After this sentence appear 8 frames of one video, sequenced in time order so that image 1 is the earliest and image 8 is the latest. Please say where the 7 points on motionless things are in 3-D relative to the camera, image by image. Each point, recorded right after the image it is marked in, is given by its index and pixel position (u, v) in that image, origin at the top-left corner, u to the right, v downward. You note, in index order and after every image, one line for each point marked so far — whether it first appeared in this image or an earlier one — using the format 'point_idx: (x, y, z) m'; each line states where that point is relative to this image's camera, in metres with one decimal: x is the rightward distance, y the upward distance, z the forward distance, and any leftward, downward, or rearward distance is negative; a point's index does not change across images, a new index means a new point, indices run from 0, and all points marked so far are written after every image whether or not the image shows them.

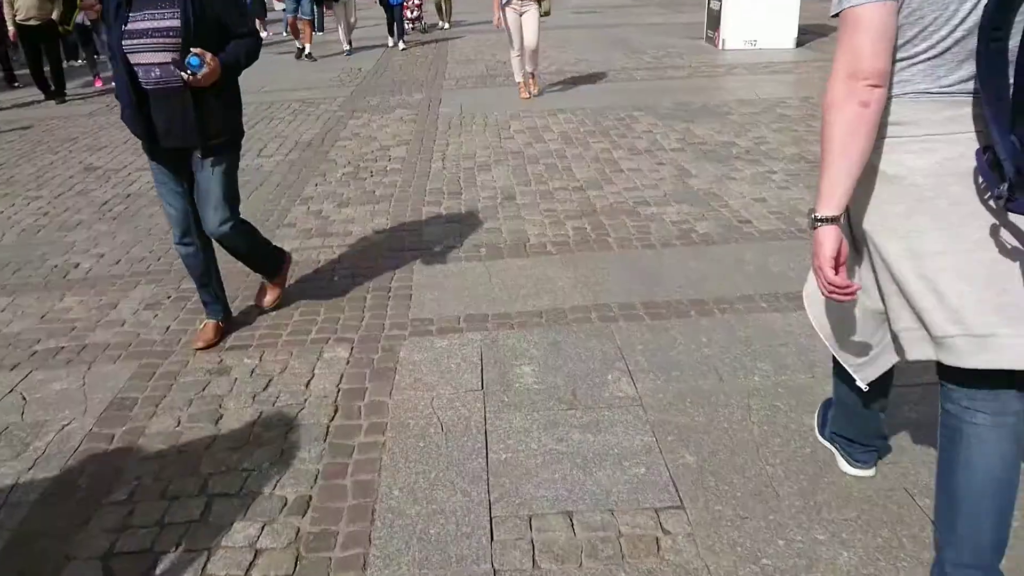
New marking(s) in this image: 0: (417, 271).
0: (-0.5, +0.1, +4.2) m
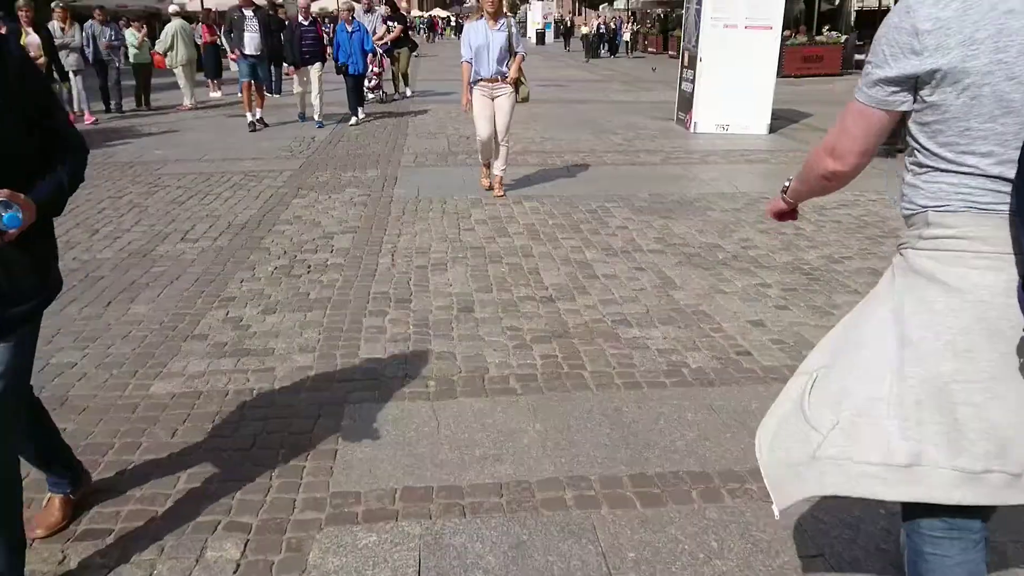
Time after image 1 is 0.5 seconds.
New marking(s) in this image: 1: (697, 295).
0: (-0.7, -0.5, +3.4) m
1: (+1.1, 0.0, +4.9) m
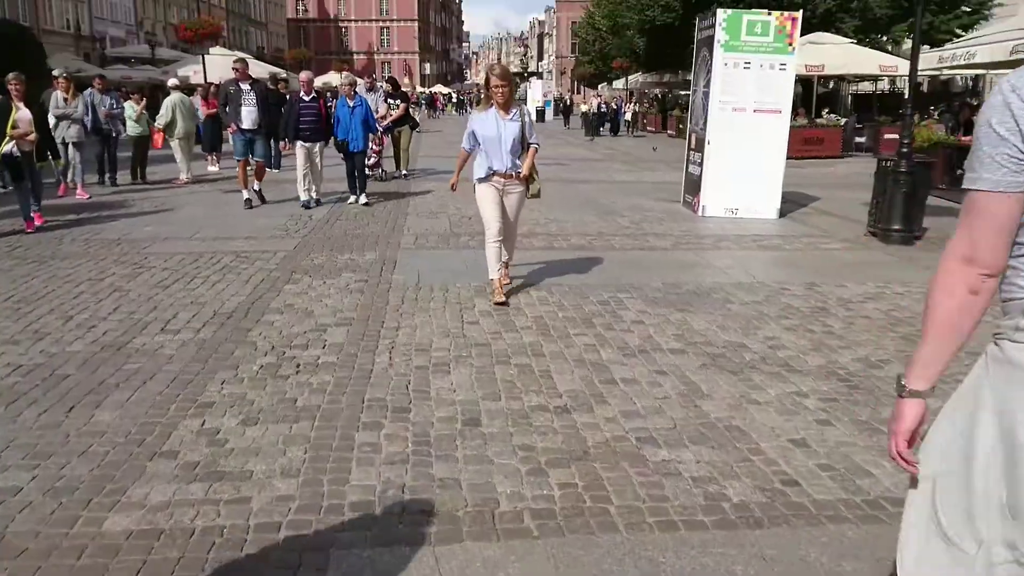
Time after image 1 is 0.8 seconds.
0: (-0.6, -1.0, +2.8) m
1: (+1.2, -0.6, +4.4) m
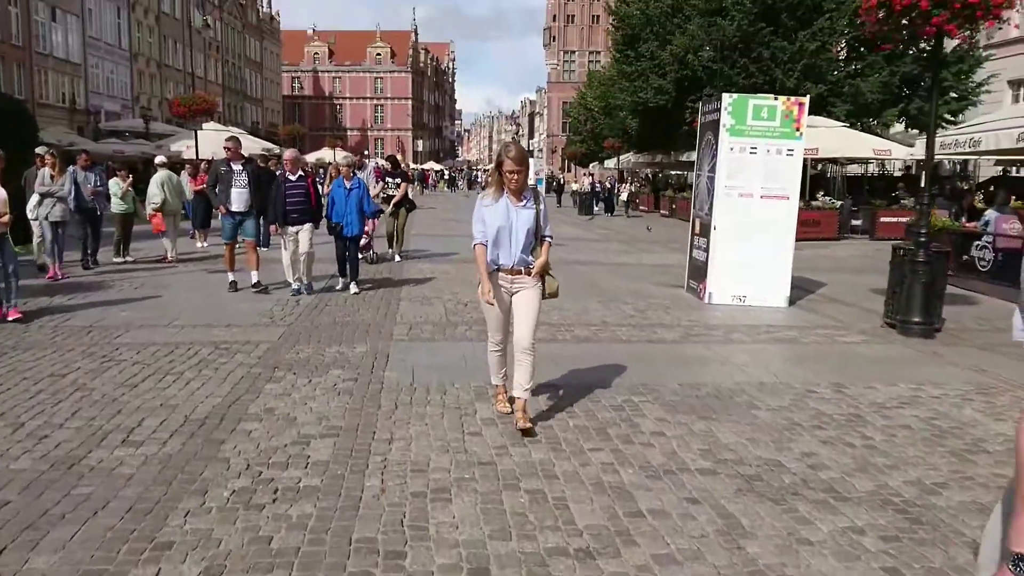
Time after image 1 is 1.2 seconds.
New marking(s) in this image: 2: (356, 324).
0: (-0.5, -1.4, +2.1) m
1: (+1.2, -1.2, +3.8) m
2: (-1.6, -0.4, +8.6) m
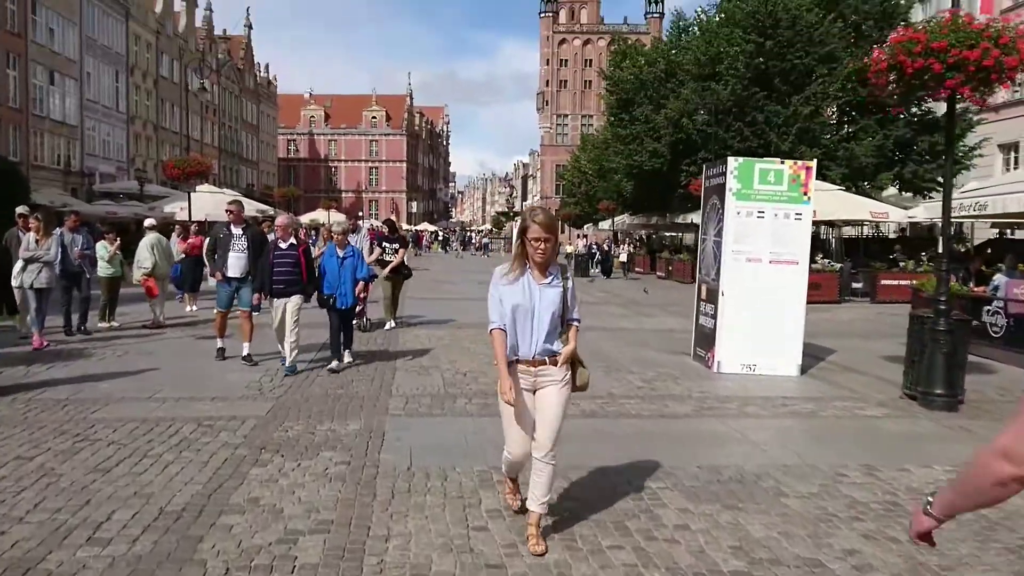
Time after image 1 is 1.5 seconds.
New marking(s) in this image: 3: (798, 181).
0: (-0.5, -1.6, +1.6) m
1: (+1.3, -1.5, +3.2) m
2: (-1.6, -1.1, +8.1) m
3: (+3.6, +1.4, +10.3) m
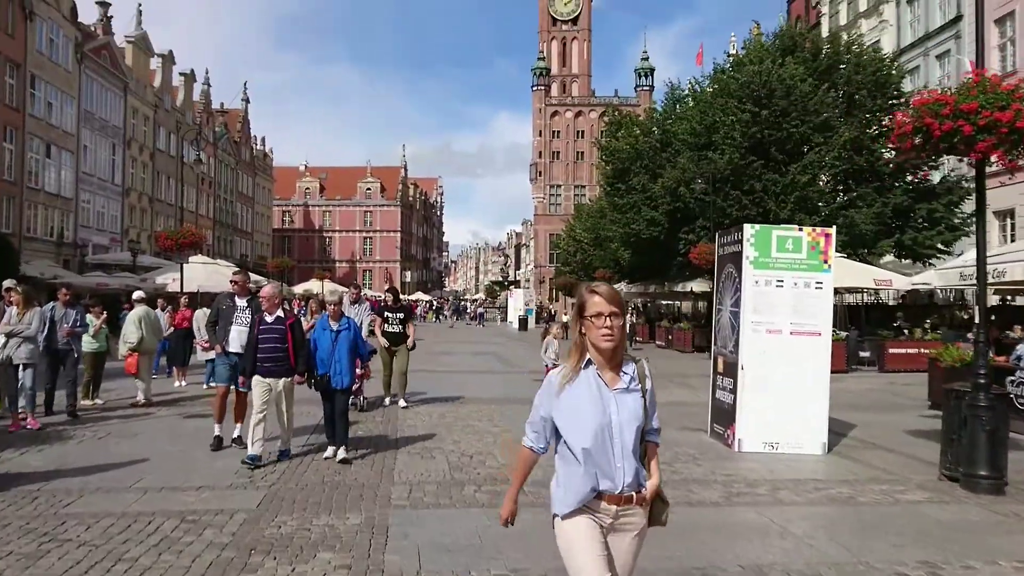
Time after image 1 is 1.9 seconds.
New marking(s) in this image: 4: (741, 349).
0: (-0.3, -1.7, +0.9) m
1: (+1.4, -1.8, +2.6) m
2: (-1.5, -1.8, +7.4) m
3: (+3.7, +0.5, +9.9) m
4: (+2.8, -0.7, +9.9) m
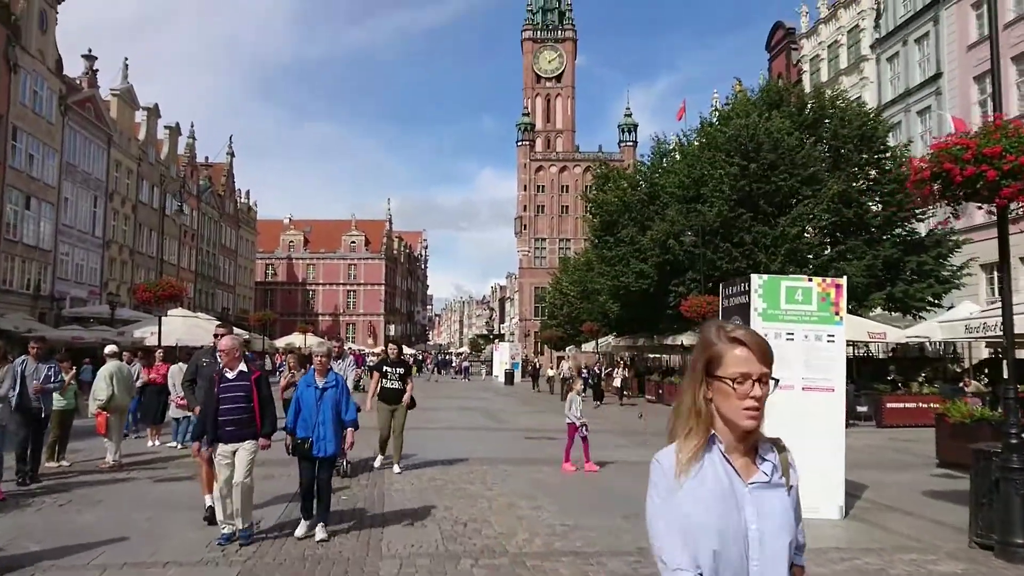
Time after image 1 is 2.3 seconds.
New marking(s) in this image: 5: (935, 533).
0: (-0.1, -1.8, +0.3) m
1: (+1.5, -2.0, +1.9) m
2: (-1.5, -2.2, +6.7) m
3: (+3.7, -0.1, +9.4) m
4: (+2.7, -1.4, +9.3) m
5: (+4.4, -2.6, +8.5) m
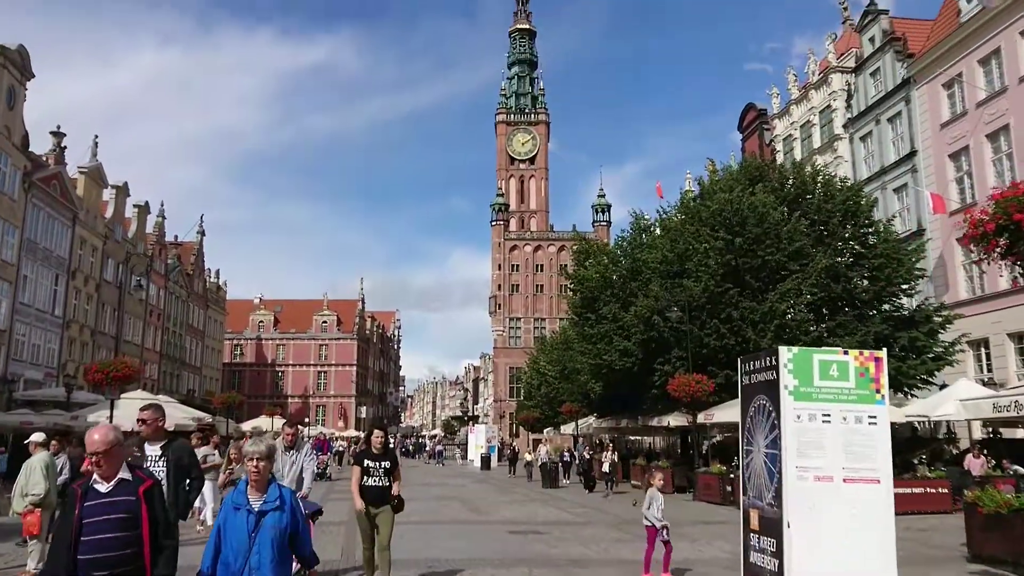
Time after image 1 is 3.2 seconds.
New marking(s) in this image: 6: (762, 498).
0: (+0.1, -1.6, -1.2) m
1: (+1.7, -2.0, +0.5) m
2: (-1.5, -2.7, +5.1) m
3: (+3.6, -0.9, +8.2) m
4: (+2.7, -2.1, +8.0) m
5: (+4.4, -3.2, +7.1) m
6: (+2.6, -2.2, +8.4) m
